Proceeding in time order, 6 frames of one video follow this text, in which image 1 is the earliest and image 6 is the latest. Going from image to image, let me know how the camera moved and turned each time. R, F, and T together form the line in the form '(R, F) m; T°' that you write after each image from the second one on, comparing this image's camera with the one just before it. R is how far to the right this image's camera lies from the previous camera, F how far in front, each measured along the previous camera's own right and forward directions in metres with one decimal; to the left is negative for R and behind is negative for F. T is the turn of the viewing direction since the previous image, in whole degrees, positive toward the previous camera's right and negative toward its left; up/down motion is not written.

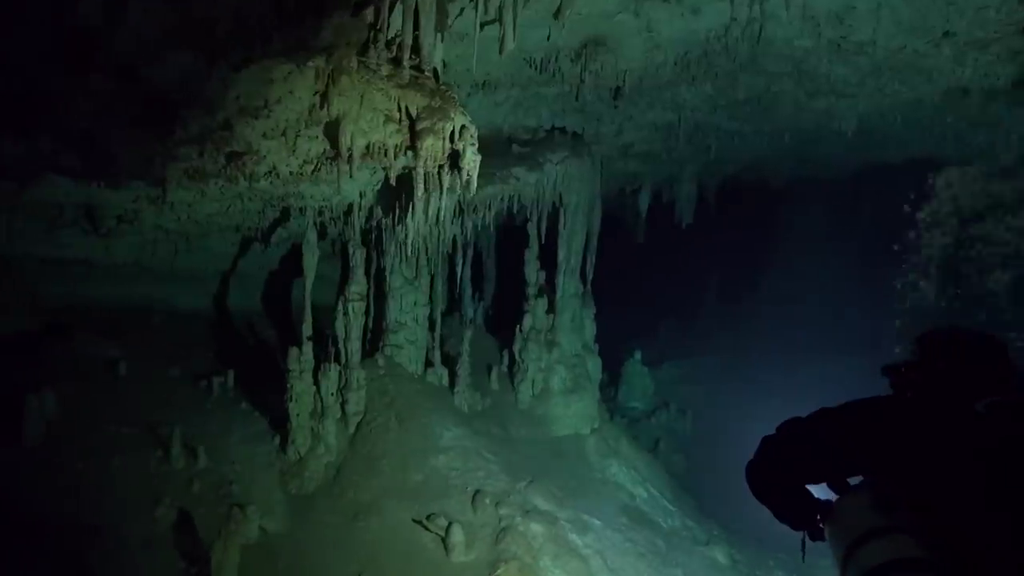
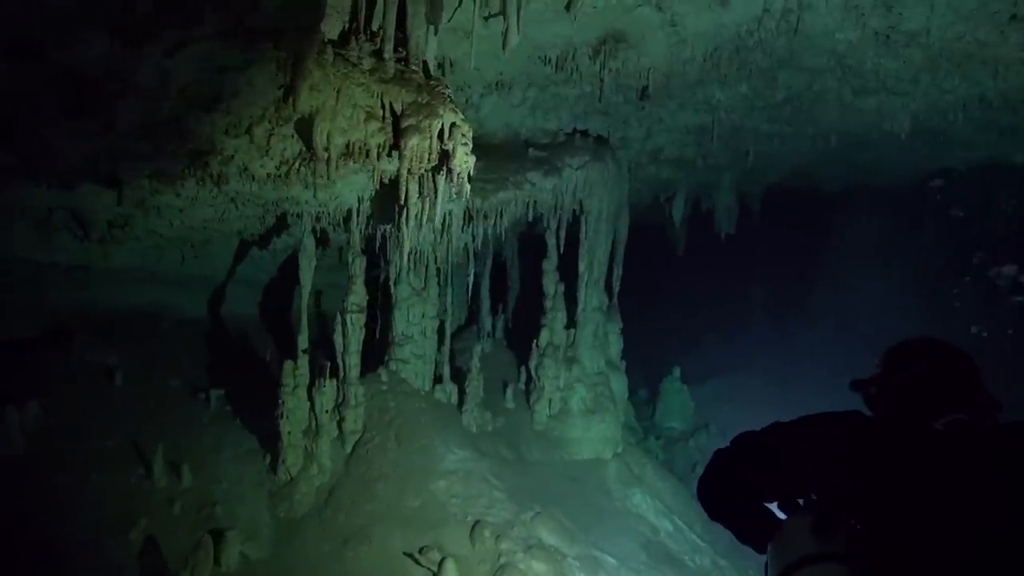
(+0.5, +0.7) m; -4°
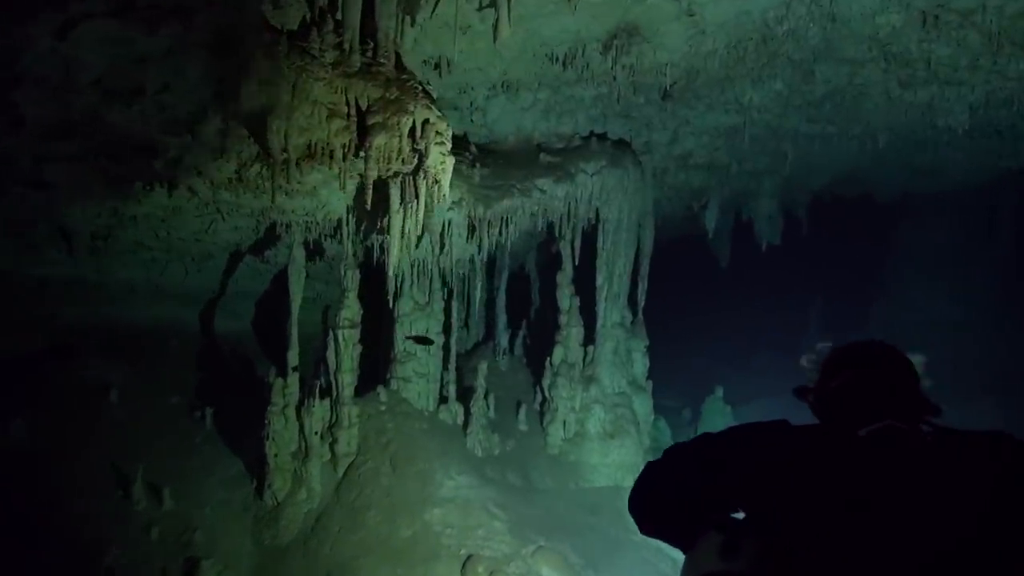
(+0.7, +0.7) m; -5°
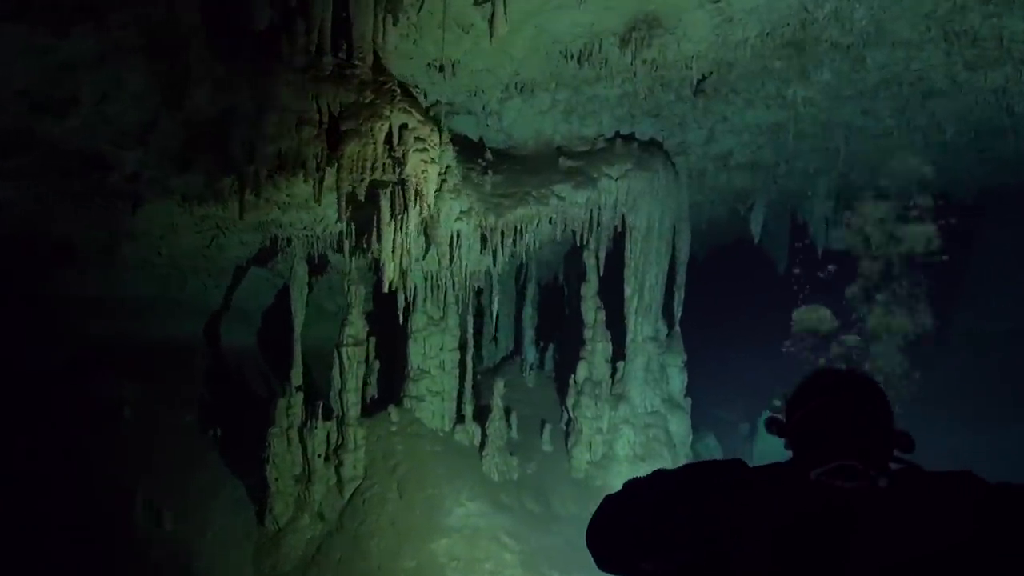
(+0.6, +0.6) m; -5°
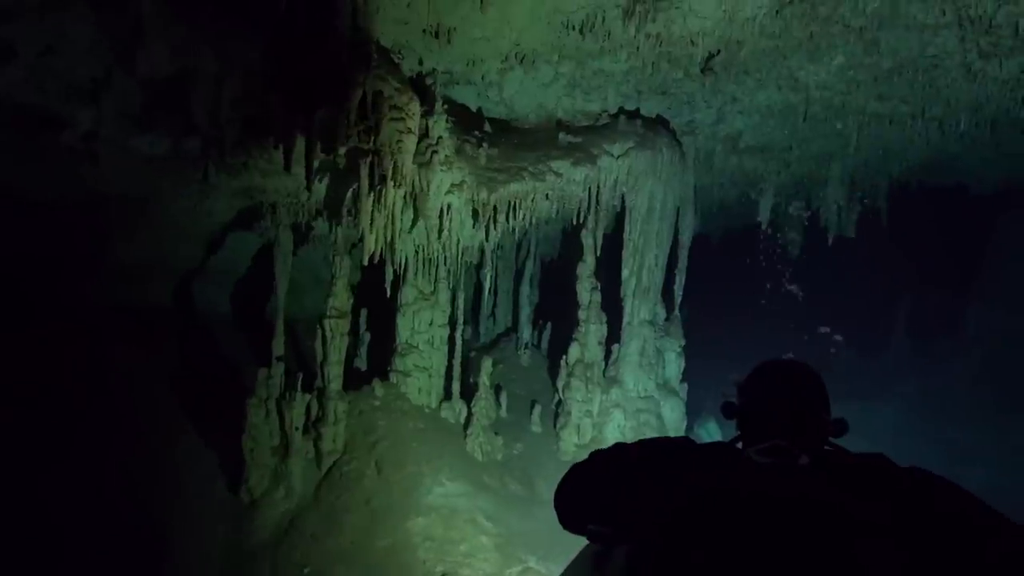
(+0.3, +0.2) m; -2°
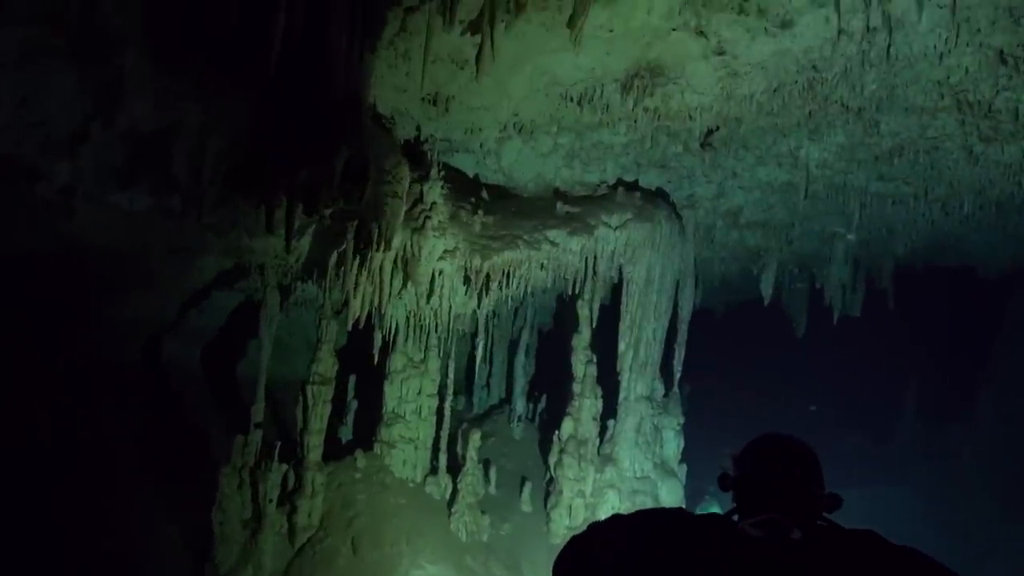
(+0.1, +0.3) m; 0°
